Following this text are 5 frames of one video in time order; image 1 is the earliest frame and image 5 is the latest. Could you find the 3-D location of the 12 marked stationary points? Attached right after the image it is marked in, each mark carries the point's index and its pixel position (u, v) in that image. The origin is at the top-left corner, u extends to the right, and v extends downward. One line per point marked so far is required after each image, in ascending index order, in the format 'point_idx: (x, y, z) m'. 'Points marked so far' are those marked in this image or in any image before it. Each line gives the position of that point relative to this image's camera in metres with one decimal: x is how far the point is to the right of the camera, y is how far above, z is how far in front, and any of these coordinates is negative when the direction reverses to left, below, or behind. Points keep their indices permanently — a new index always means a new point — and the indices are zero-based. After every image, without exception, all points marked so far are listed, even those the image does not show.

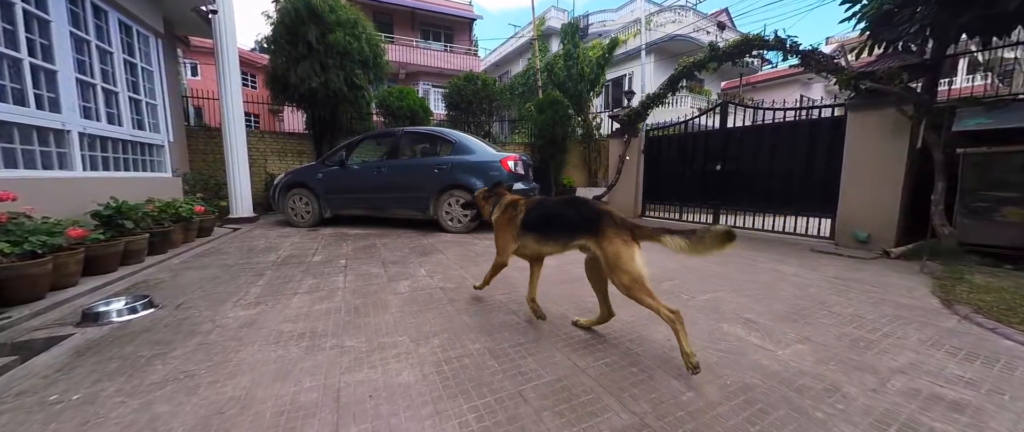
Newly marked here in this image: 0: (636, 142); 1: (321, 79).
0: (+2.7, +1.6, +7.2) m
1: (-4.0, +2.8, +6.8) m
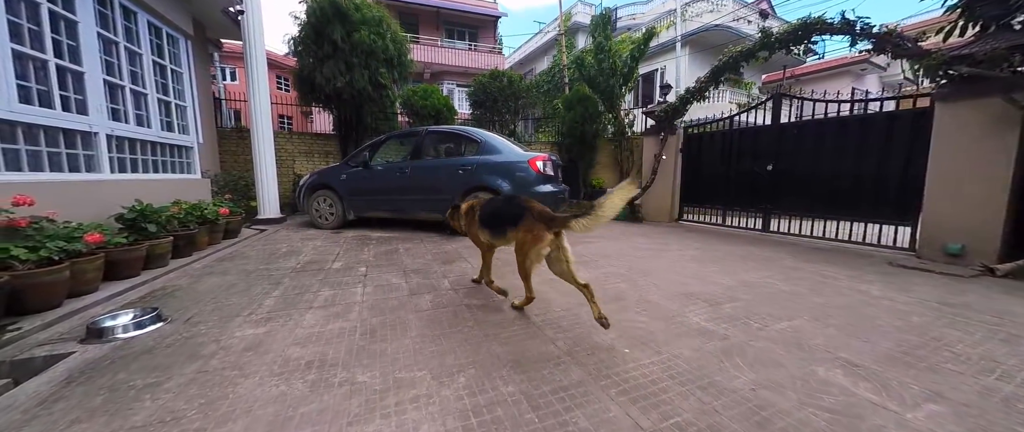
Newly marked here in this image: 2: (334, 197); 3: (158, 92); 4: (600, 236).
0: (+3.3, +1.5, +6.7) m
1: (-3.4, +2.8, +6.7) m
2: (-3.1, +0.3, +5.6) m
3: (-4.7, +1.6, +4.3) m
4: (+1.4, -0.3, +5.1) m
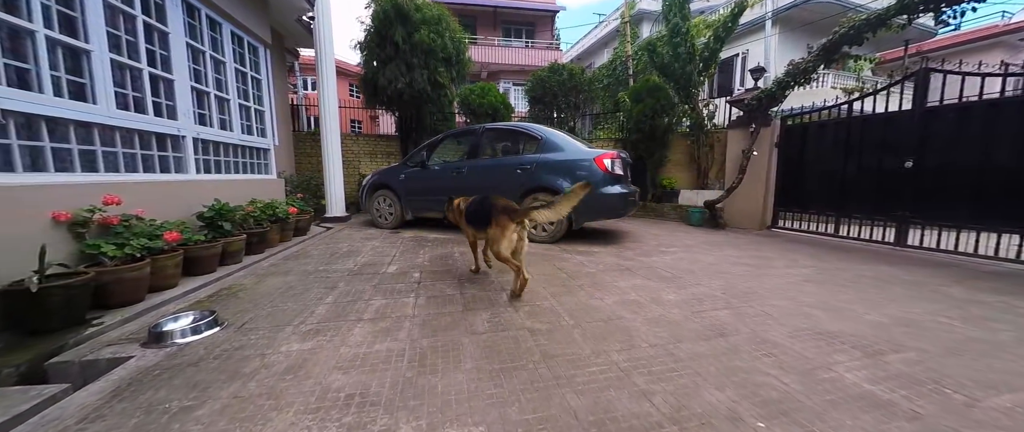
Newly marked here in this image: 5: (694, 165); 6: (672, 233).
0: (+4.4, +1.4, +5.7) m
1: (-2.2, +2.8, +6.8) m
2: (-2.1, +0.3, +5.6) m
3: (-3.8, +1.7, +4.6) m
4: (+2.2, -0.4, +4.4) m
5: (+3.9, +1.1, +7.1) m
6: (+2.6, -0.3, +5.3) m
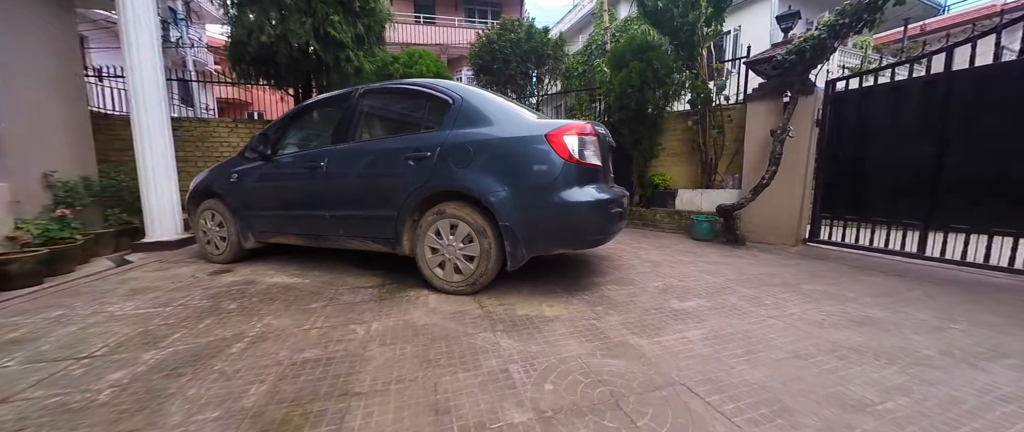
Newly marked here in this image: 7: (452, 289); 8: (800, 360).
0: (+3.4, +1.3, +3.8) m
1: (-3.2, +2.5, +4.5) m
2: (-3.0, +0.1, +3.4) m
3: (-4.7, +1.3, +2.3) m
4: (+1.4, -0.6, +2.4) m
5: (+2.9, +1.0, +5.2) m
6: (+1.7, -0.5, +3.4) m
7: (-0.4, -0.5, +2.5) m
8: (+1.4, -0.7, +1.6) m
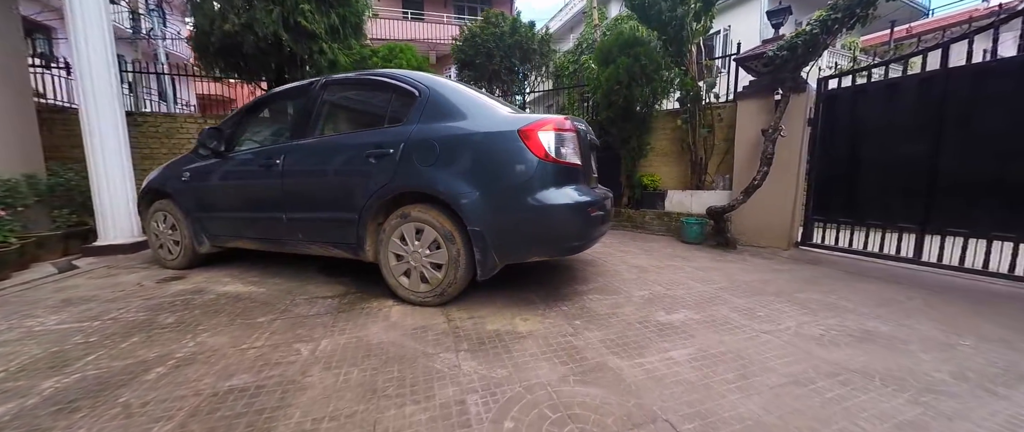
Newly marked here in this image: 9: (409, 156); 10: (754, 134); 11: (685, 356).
0: (+3.2, +1.3, +3.6) m
1: (-3.4, +2.5, +4.2) m
2: (-3.2, 0.0, +3.1) m
3: (-4.9, +1.3, +2.0) m
4: (+1.2, -0.6, +2.3) m
5: (+2.6, +0.9, +5.1) m
6: (+1.5, -0.5, +3.2) m
7: (-0.6, -0.6, +2.2) m
8: (+1.2, -0.7, +1.4) m
9: (-0.7, +0.4, +2.2) m
10: (+2.9, +1.0, +4.0) m
11: (+0.9, -0.7, +1.7) m
